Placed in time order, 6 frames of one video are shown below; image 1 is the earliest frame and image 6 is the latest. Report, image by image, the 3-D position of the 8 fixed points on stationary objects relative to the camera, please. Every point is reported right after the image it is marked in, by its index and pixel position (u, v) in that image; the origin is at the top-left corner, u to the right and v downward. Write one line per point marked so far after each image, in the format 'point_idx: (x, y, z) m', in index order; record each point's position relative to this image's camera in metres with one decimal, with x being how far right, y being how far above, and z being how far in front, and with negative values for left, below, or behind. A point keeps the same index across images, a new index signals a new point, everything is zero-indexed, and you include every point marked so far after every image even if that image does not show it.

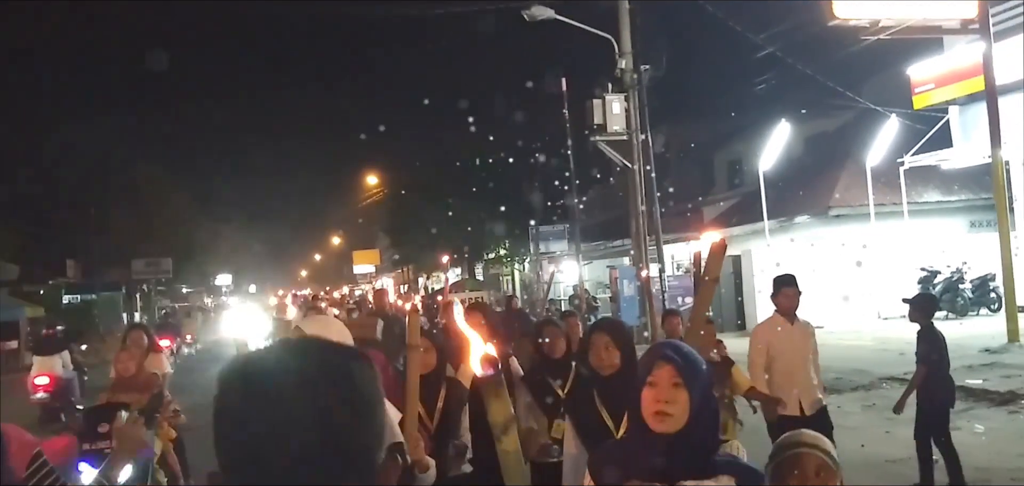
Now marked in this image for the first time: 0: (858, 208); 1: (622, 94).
0: (+7.5, +0.8, +19.6) m
1: (+2.3, +3.1, +18.9) m
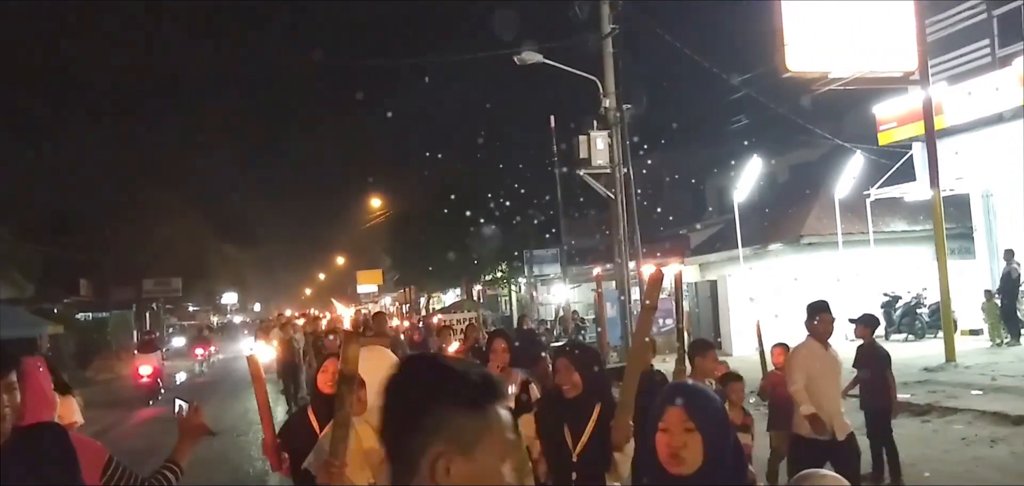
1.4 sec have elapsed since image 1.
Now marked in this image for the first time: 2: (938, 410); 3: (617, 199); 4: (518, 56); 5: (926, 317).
0: (+7.3, +0.1, +21.1) m
1: (+2.1, +2.5, +20.4) m
2: (+5.3, -2.1, +11.3) m
3: (+2.3, +1.0, +19.7) m
4: (+0.1, +3.9, +19.1) m
5: (+9.2, -1.7, +20.7) m
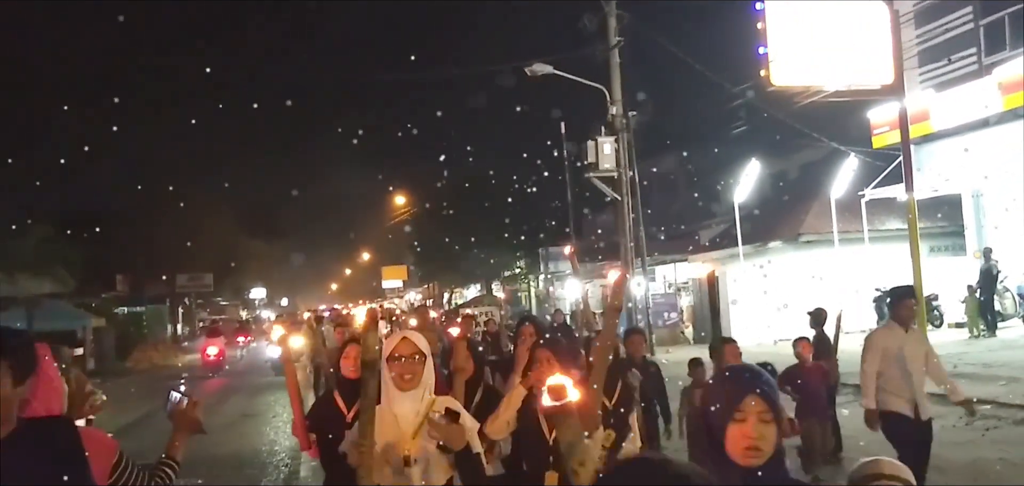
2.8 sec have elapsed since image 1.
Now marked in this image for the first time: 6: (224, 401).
0: (+7.6, +0.2, +22.4) m
1: (+2.4, +2.6, +21.8) m
2: (+5.3, -2.1, +12.6) m
3: (+2.6, +1.0, +21.1) m
4: (+0.4, +4.0, +20.6) m
5: (+9.5, -1.6, +21.9) m
6: (-6.1, -3.3, +19.3) m
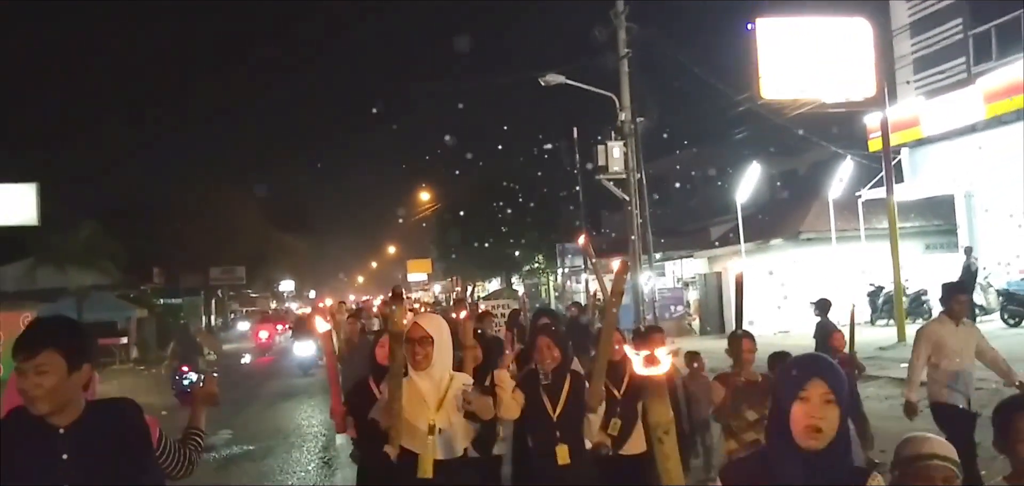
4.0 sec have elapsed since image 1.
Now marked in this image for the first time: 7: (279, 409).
0: (+8.0, +0.2, +23.8) m
1: (+2.8, +2.6, +23.4) m
2: (+5.4, -2.1, +14.1) m
3: (+2.9, +1.0, +22.6) m
4: (+0.8, +4.0, +22.1) m
5: (+9.9, -1.6, +23.2) m
6: (-5.8, -3.3, +21.2) m
7: (-4.1, -3.0, +16.1) m
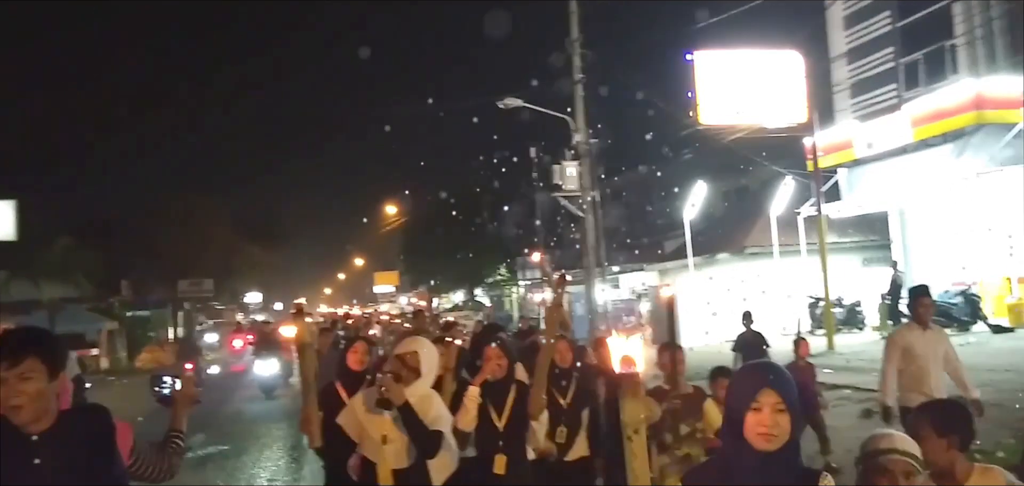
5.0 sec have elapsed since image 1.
0: (+7.0, -0.1, +25.3) m
1: (+1.7, +2.2, +24.7) m
2: (+4.7, -2.4, +15.4) m
3: (+1.9, +0.7, +24.0) m
4: (-0.3, +3.6, +23.4) m
5: (+8.8, -1.9, +24.8) m
6: (-6.8, -3.6, +22.1) m
7: (-4.9, -3.3, +17.2) m
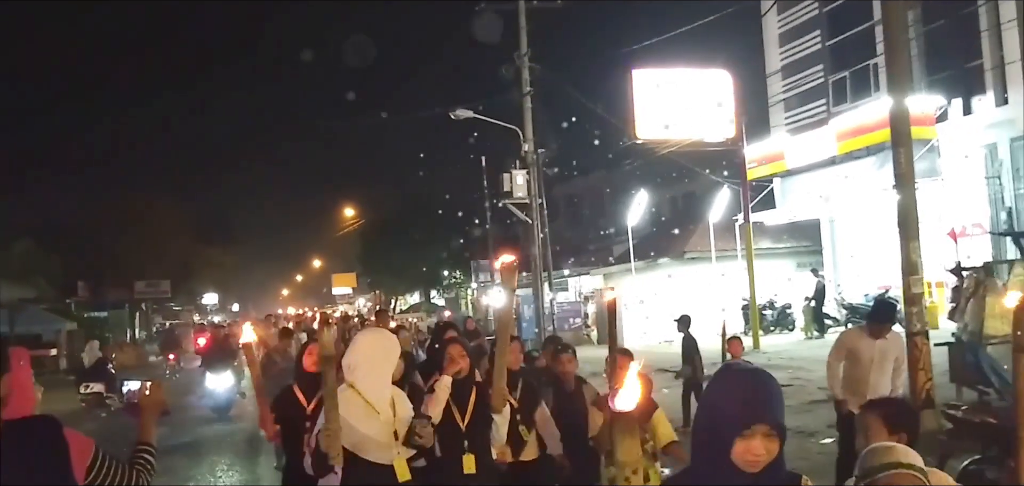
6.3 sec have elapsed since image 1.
0: (+5.5, -0.3, +26.7) m
1: (+0.4, +2.1, +25.9) m
2: (+3.7, -2.5, +16.8) m
3: (+0.6, +0.5, +25.2) m
4: (-1.6, +3.5, +24.6) m
5: (+7.4, -2.1, +26.3) m
6: (-8.1, -3.7, +23.0) m
7: (-6.0, -3.3, +18.1) m
